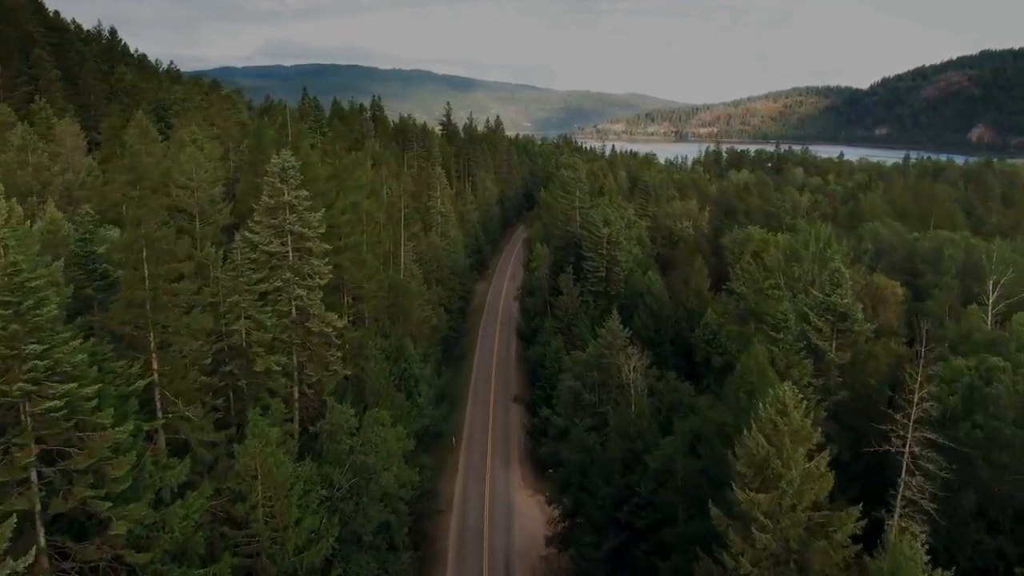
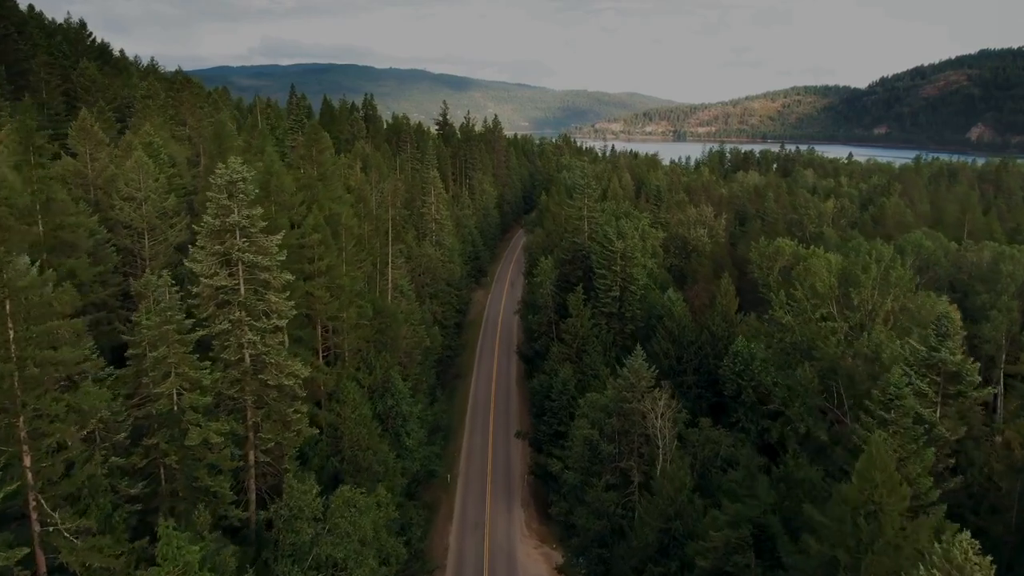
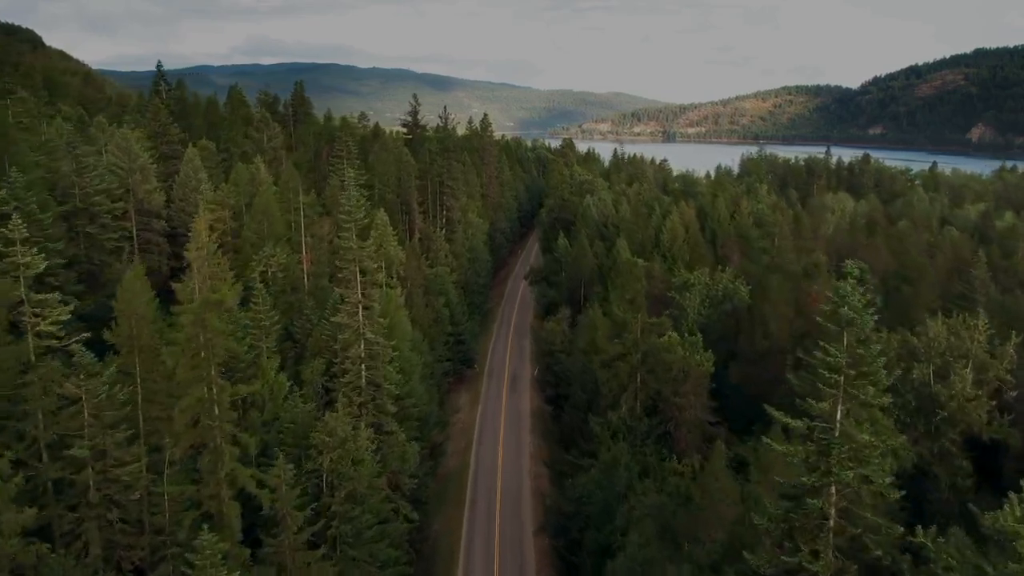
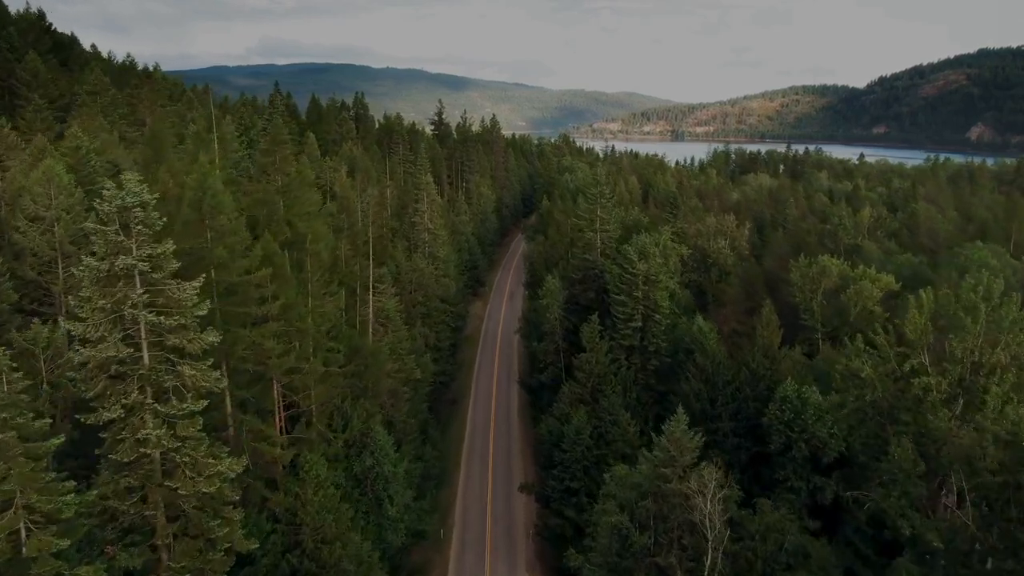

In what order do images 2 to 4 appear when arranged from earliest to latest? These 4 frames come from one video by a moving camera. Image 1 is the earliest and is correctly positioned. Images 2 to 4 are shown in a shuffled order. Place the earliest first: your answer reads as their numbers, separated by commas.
2, 4, 3
